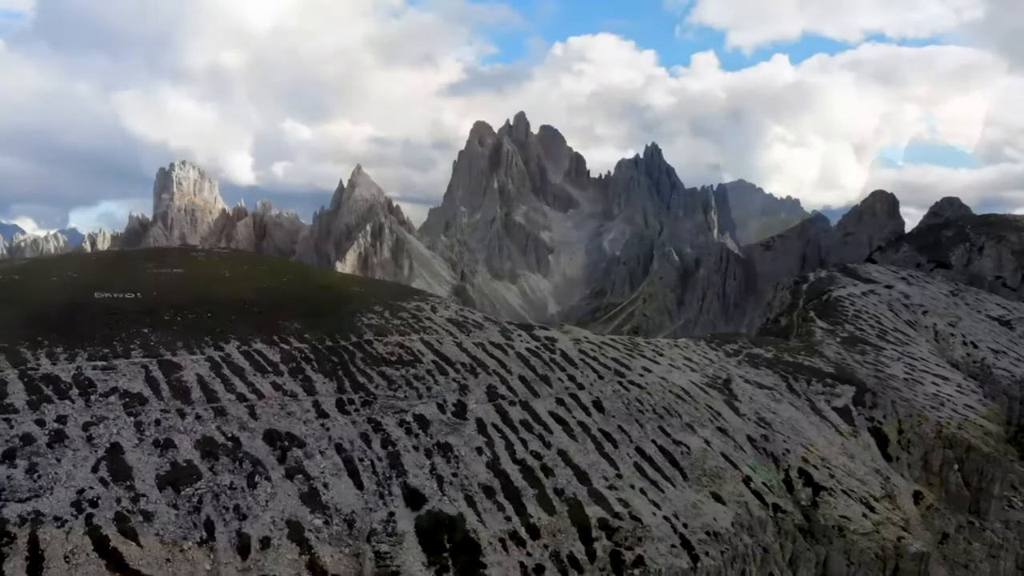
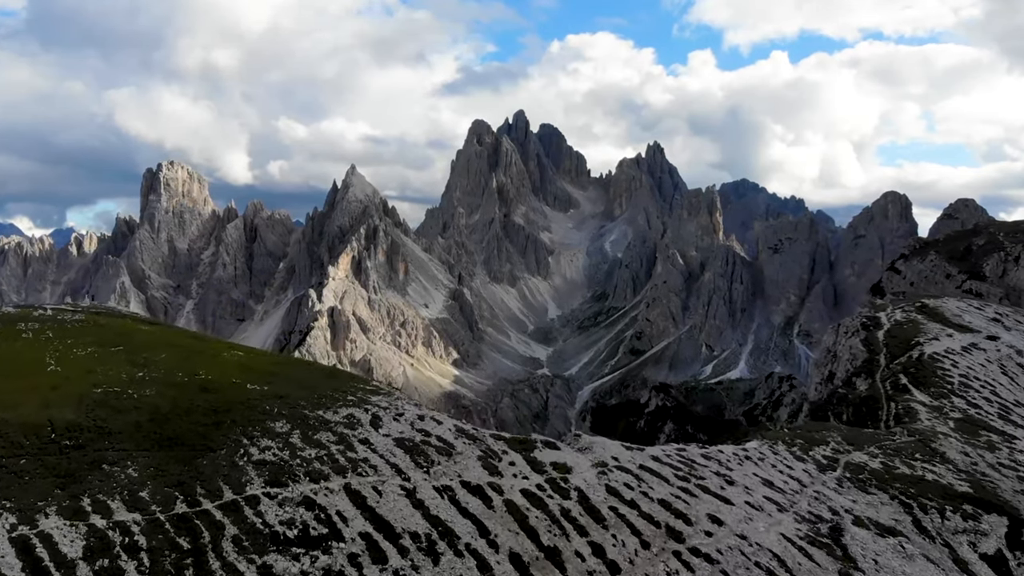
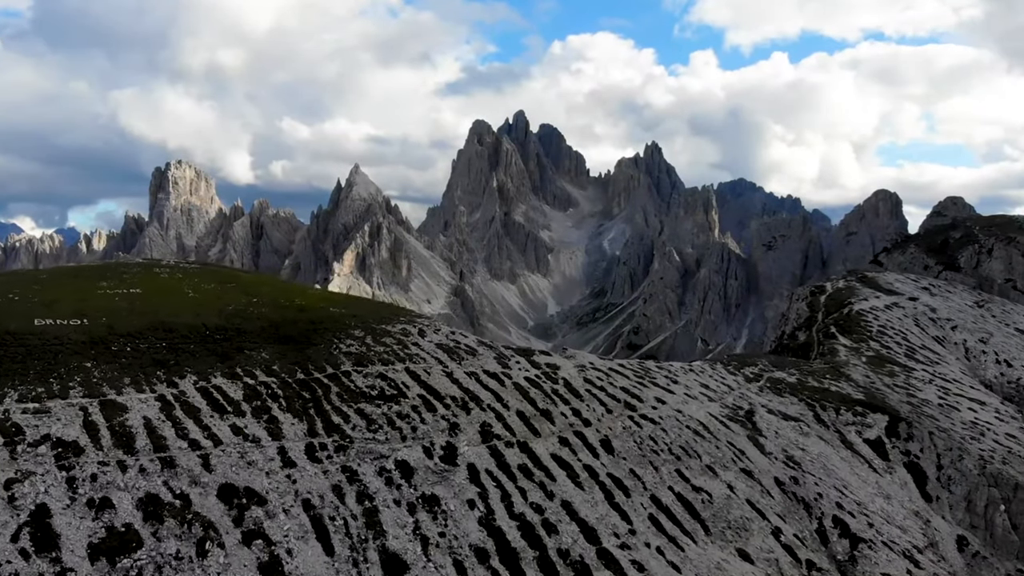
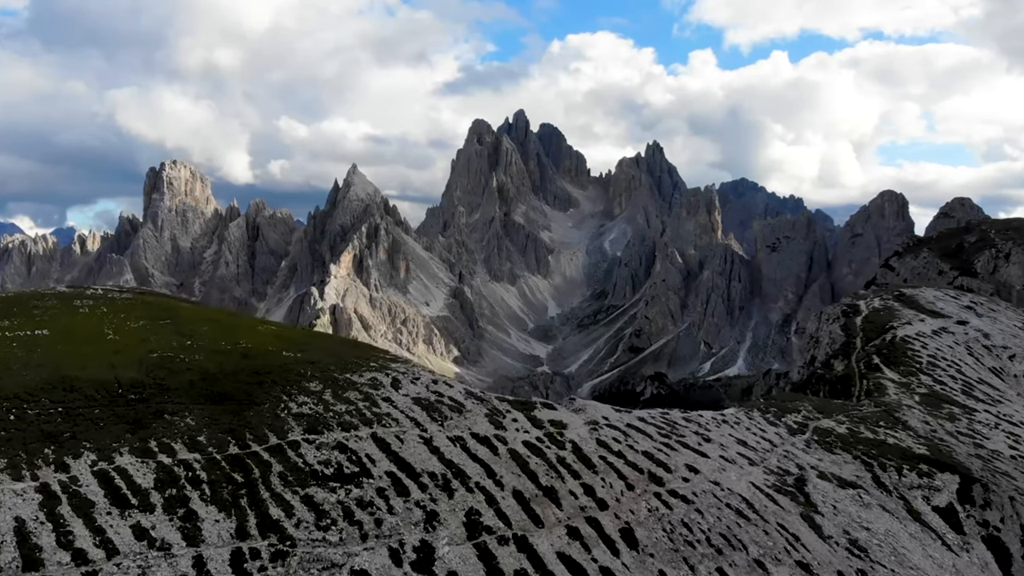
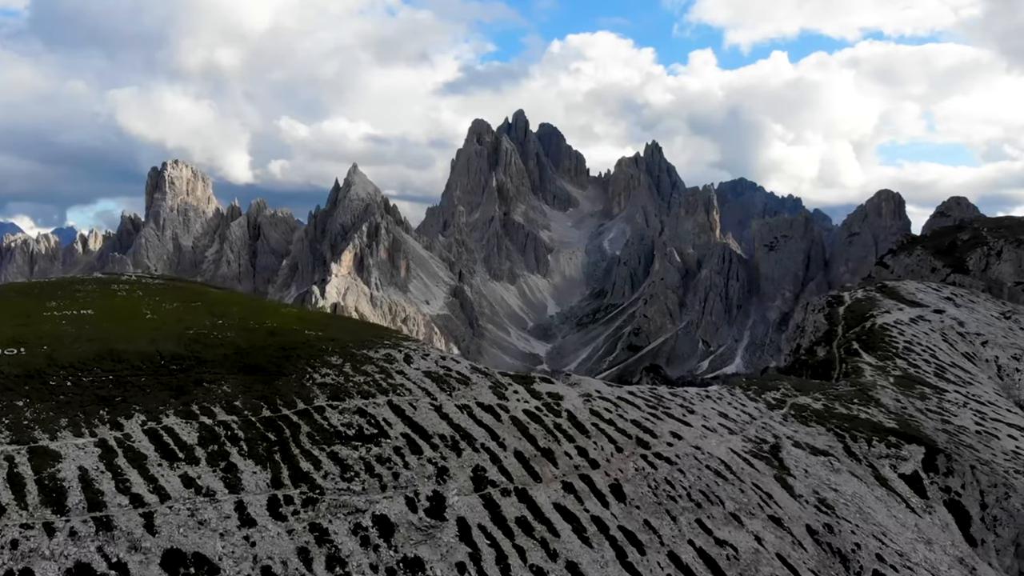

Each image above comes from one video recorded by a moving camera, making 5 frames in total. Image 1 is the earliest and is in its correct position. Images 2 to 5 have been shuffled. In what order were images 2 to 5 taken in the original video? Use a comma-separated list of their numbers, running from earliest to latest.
3, 5, 4, 2
